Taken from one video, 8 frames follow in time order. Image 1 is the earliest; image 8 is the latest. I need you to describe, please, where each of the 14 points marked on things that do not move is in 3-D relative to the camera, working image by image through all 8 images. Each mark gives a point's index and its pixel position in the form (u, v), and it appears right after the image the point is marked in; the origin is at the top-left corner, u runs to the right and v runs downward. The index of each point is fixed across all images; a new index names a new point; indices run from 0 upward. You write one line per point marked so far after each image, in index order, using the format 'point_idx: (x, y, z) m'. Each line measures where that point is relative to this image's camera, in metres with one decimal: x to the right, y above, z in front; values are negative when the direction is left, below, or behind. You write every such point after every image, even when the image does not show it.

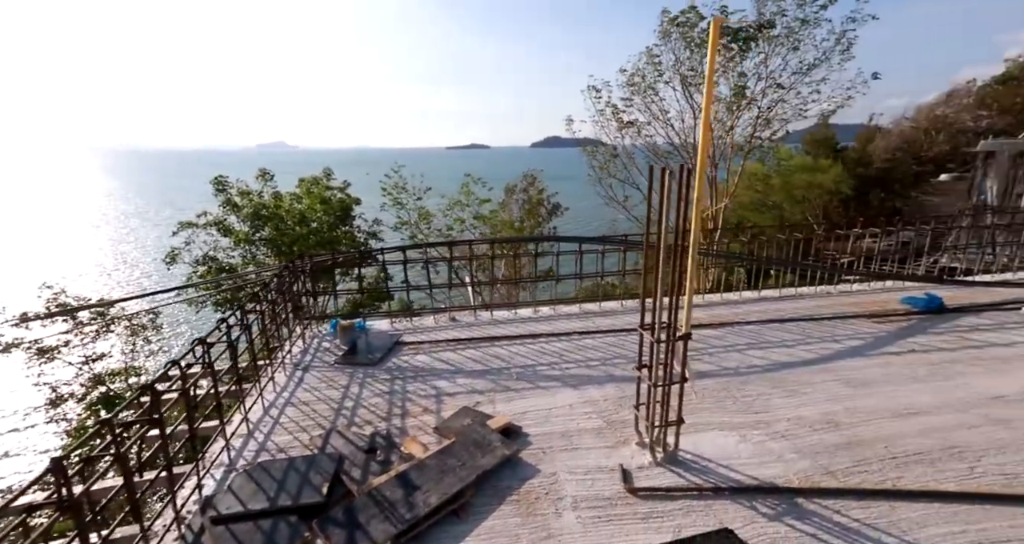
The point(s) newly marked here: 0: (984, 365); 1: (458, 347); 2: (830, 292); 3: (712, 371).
0: (+4.6, -0.9, +4.6) m
1: (-0.6, -0.8, +5.1) m
2: (+4.9, -0.3, +6.9) m
3: (+2.0, -1.0, +4.7) m
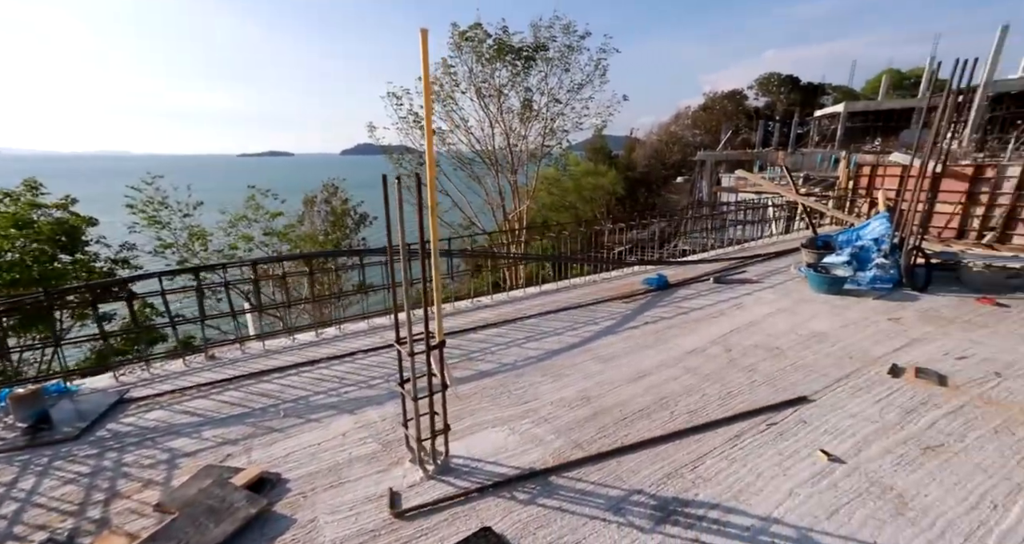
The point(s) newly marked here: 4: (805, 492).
0: (+2.2, -0.7, +5.9) m
1: (-2.8, -1.1, +4.3) m
2: (+1.4, -0.1, +8.2) m
3: (-0.2, -1.0, +5.0) m
4: (+1.8, -1.3, +2.9) m
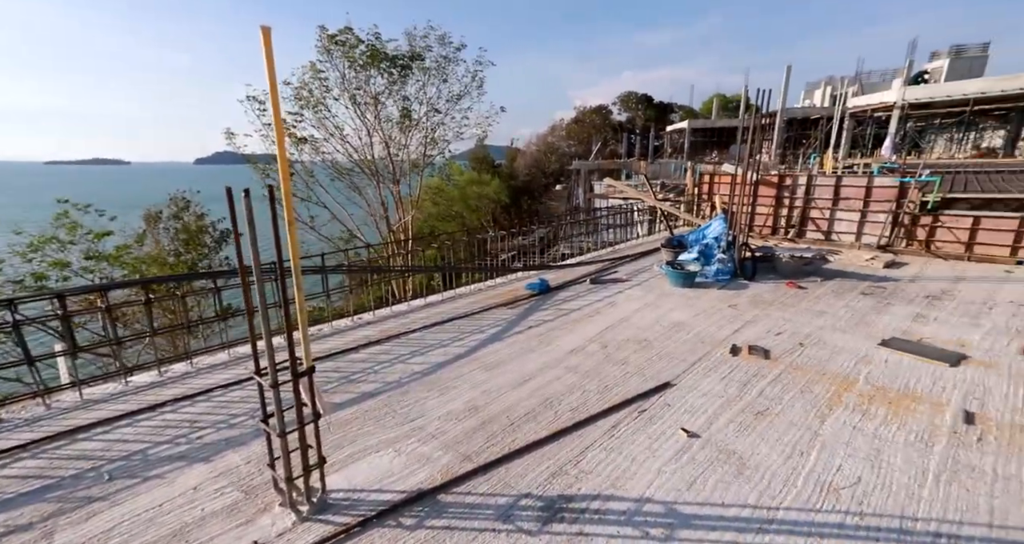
0: (+0.7, -0.7, +6.2) m
1: (-3.7, -1.4, +3.5) m
2: (-0.6, -0.3, +8.2) m
3: (-1.4, -1.2, +4.7) m
4: (+1.1, -1.3, +3.2) m
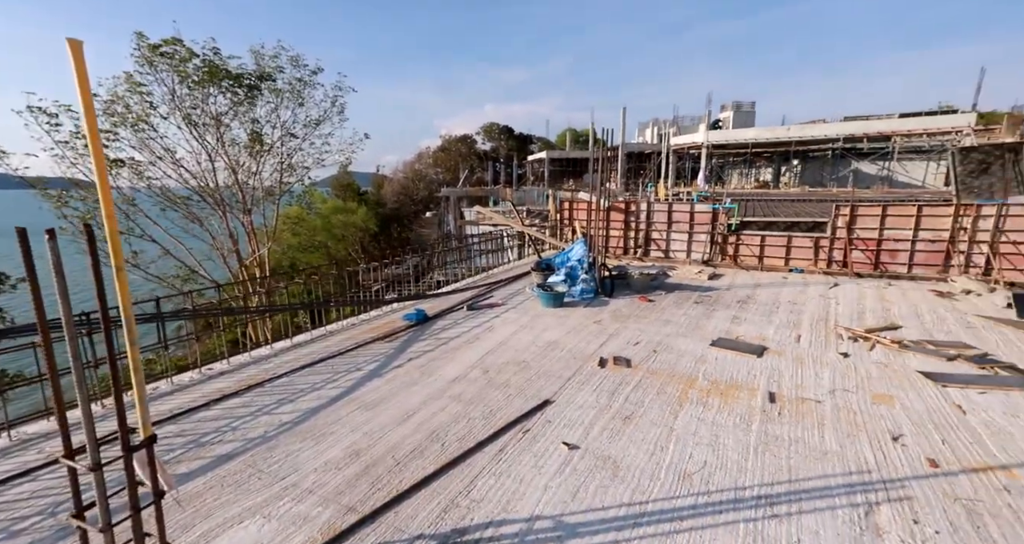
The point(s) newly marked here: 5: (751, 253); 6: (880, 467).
0: (-0.8, -1.1, +6.2) m
1: (-4.4, -1.9, +2.4) m
2: (-2.7, -0.9, +7.8) m
3: (-2.5, -1.6, +4.2) m
4: (+0.3, -1.5, +3.4) m
5: (+5.7, +0.4, +11.3) m
6: (+2.5, -1.3, +3.3) m
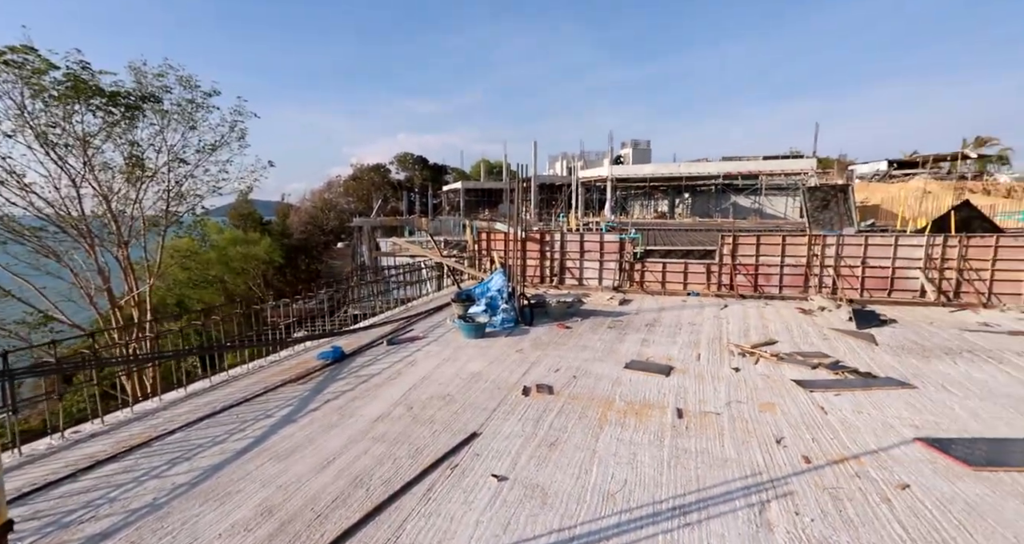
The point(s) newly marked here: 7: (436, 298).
0: (-1.8, -1.6, +6.0) m
1: (-4.6, -2.2, +1.6) m
2: (-3.9, -1.5, +7.3) m
3: (-3.1, -2.0, +3.8) m
4: (-0.2, -1.8, +3.4) m
5: (+3.7, -0.2, +12.3) m
6: (+2.0, -1.5, +3.7) m
7: (-1.8, -0.6, +11.2) m
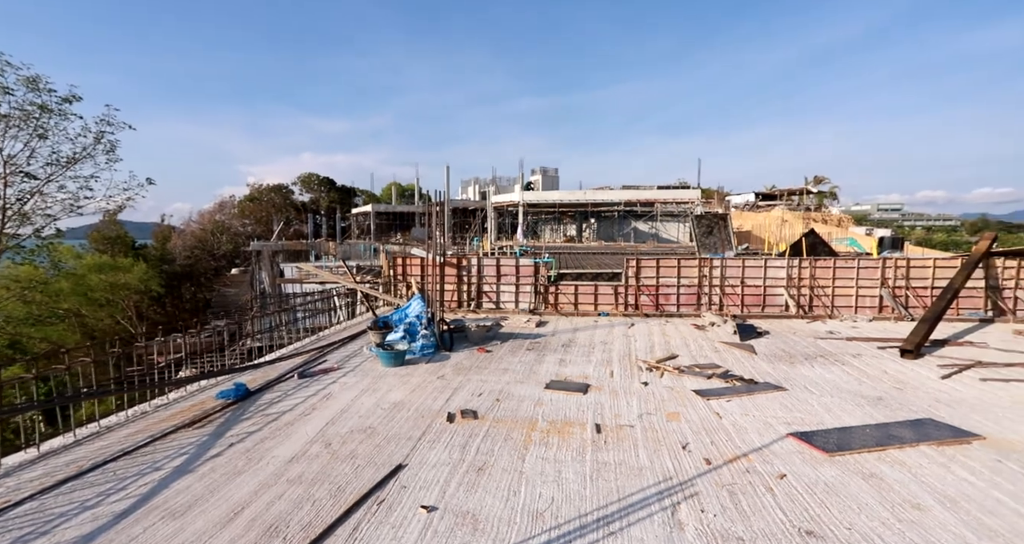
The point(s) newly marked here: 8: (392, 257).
0: (-2.7, -2.0, +5.7) m
1: (-4.7, -2.4, +0.8) m
2: (-5.1, -2.0, +6.5) m
3: (-3.6, -2.3, +3.2) m
4: (-0.7, -2.0, +3.4) m
5: (+1.5, -0.8, +12.9) m
6: (+1.4, -1.7, +4.1) m
7: (-3.7, -1.2, +10.8) m
8: (-3.6, +0.4, +14.1) m
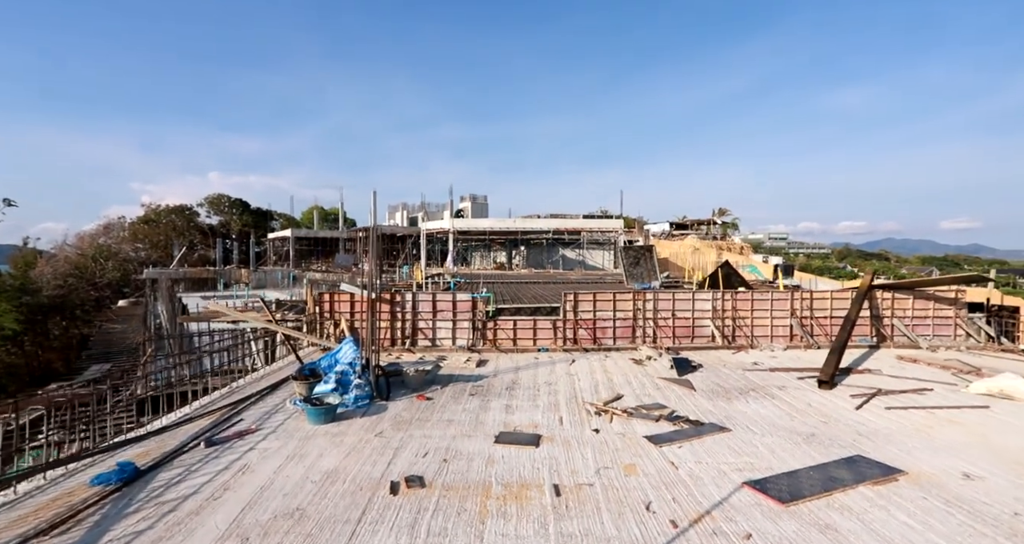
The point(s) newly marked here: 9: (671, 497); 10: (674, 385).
0: (-3.3, -2.5, +4.8) m
1: (-4.5, -2.7, -0.3) m
2: (-5.7, -2.6, +5.3) m
3: (-3.7, -2.7, +2.2) m
4: (-0.9, -2.4, +2.8) m
5: (-0.2, -1.7, +12.6) m
6: (+1.1, -2.2, +3.9) m
7: (-5.0, -2.1, +9.8) m
8: (-5.4, -0.6, +13.1) m
9: (+1.5, -2.2, +4.6) m
10: (+2.9, -2.0, +8.5) m
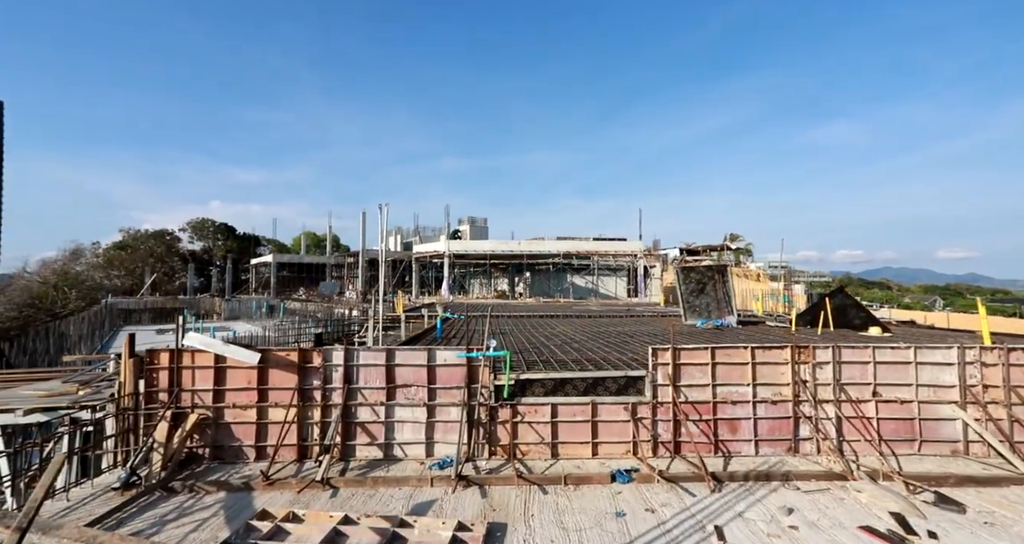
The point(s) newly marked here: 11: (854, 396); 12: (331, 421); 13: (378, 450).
0: (-2.8, -2.5, -1.9) m
1: (-4.0, -2.4, -7.0) m
2: (-5.2, -2.6, -1.4) m
3: (-3.2, -2.5, -4.4) m
4: (-0.4, -2.3, -3.8) m
5: (+0.3, -2.2, +6.0) m
6: (+1.6, -2.1, -2.7) m
7: (-4.5, -2.4, +3.1) m
8: (-4.9, -1.1, +6.5) m
9: (+2.0, -2.1, -2.1) m
10: (+3.4, -2.3, +1.9) m
11: (+4.7, -1.6, +6.3) m
12: (-2.4, -1.9, +6.0) m
13: (-1.8, -2.3, +6.0) m
